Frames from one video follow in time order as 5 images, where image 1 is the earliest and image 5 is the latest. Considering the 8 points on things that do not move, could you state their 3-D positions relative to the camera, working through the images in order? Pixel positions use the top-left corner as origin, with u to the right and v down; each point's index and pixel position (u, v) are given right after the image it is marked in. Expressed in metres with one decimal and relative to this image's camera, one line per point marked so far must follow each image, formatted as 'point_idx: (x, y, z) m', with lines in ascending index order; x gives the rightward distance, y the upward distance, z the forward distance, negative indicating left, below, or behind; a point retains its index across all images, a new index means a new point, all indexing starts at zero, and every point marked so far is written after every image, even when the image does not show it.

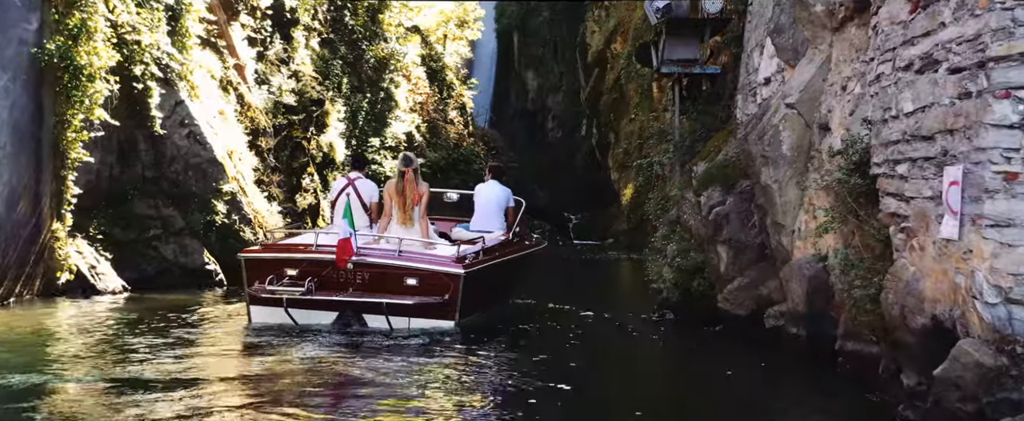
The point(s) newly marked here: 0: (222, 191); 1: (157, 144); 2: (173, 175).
0: (-4.4, +0.3, +13.5) m
1: (-5.2, +1.0, +13.2) m
2: (-5.0, +0.5, +13.2) m
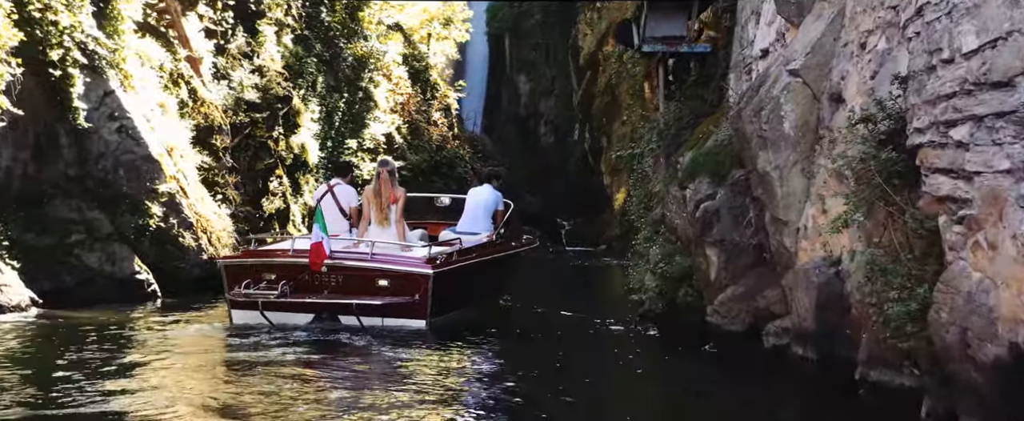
0: (-4.8, +0.3, +12.1) m
1: (-5.7, +0.9, +11.8) m
2: (-5.5, +0.5, +11.8) m
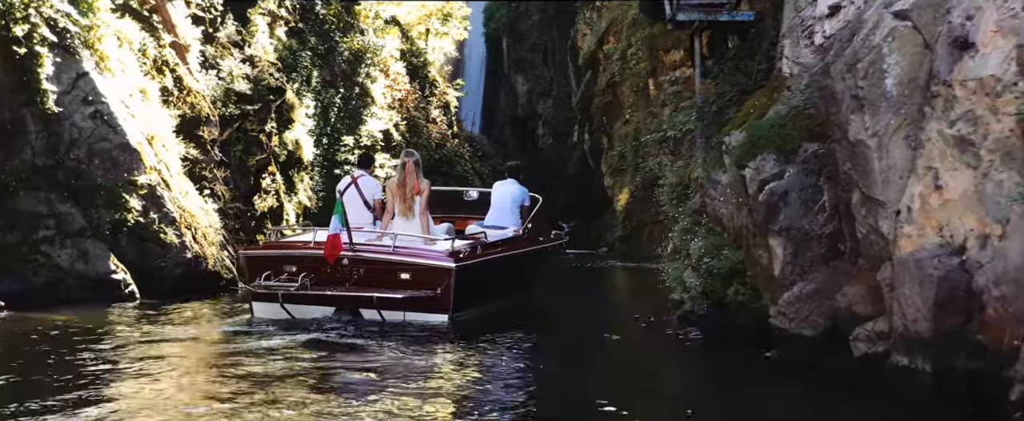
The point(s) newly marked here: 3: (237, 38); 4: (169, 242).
0: (-4.6, +0.3, +11.0) m
1: (-5.5, +1.0, +10.7) m
2: (-5.3, +0.6, +10.7) m
3: (-5.3, +3.3, +17.2) m
4: (-4.3, -0.4, +11.2) m
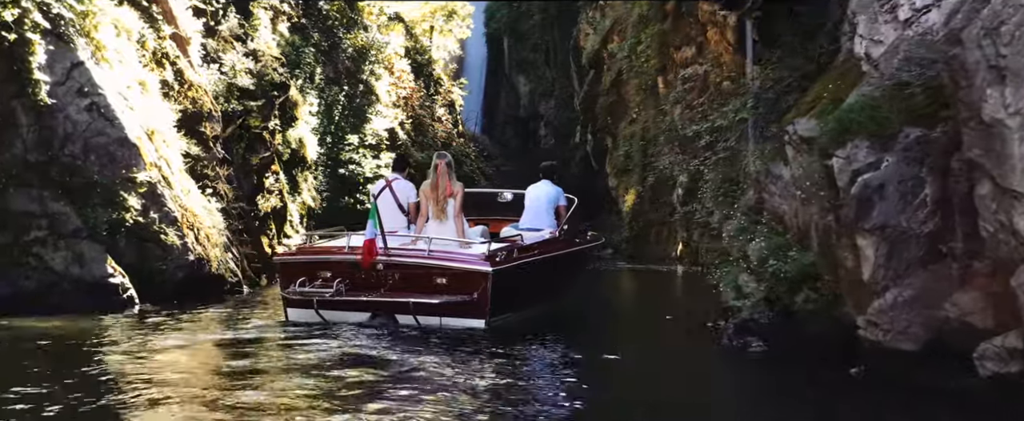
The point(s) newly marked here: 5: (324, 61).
0: (-4.3, +0.3, +10.3) m
1: (-5.2, +1.0, +9.9) m
2: (-5.0, +0.6, +10.0) m
3: (-5.0, +3.3, +16.4) m
4: (-4.0, -0.4, +10.4) m
5: (-4.1, +3.3, +19.6) m
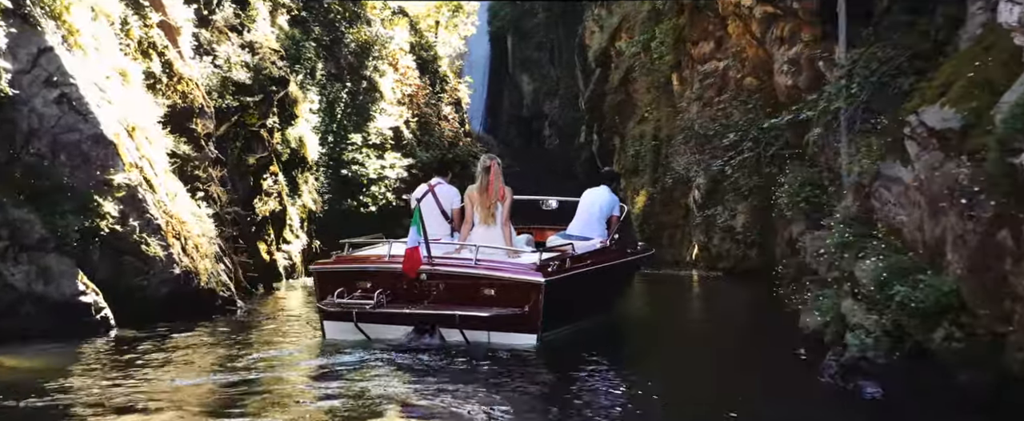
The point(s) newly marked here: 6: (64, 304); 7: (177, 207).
0: (-4.0, +0.3, +8.9) m
1: (-4.8, +1.0, +8.5) m
2: (-4.6, +0.5, +8.6) m
3: (-4.7, +3.2, +15.0) m
4: (-3.7, -0.5, +9.1) m
5: (-3.8, +3.2, +18.2) m
6: (-4.1, -0.9, +8.2) m
7: (-3.8, 0.0, +10.0) m
